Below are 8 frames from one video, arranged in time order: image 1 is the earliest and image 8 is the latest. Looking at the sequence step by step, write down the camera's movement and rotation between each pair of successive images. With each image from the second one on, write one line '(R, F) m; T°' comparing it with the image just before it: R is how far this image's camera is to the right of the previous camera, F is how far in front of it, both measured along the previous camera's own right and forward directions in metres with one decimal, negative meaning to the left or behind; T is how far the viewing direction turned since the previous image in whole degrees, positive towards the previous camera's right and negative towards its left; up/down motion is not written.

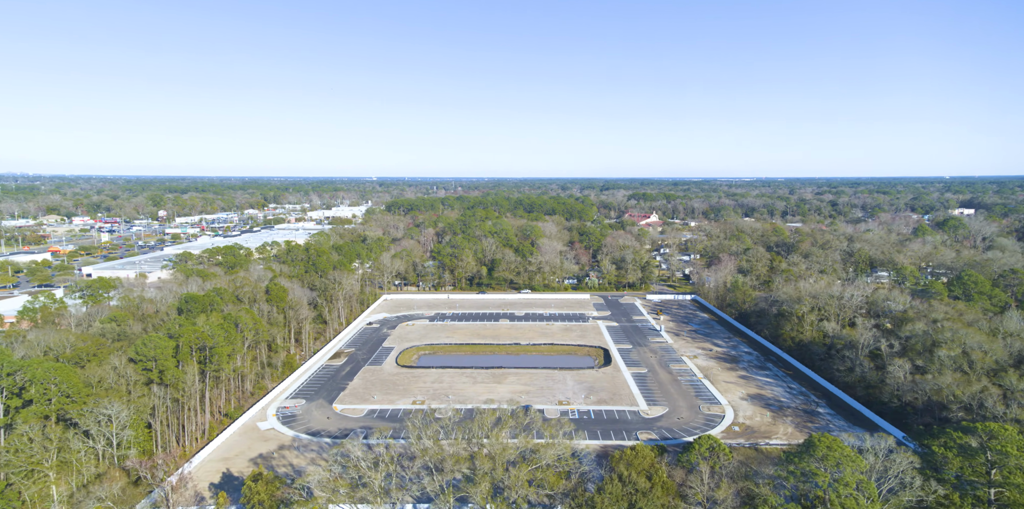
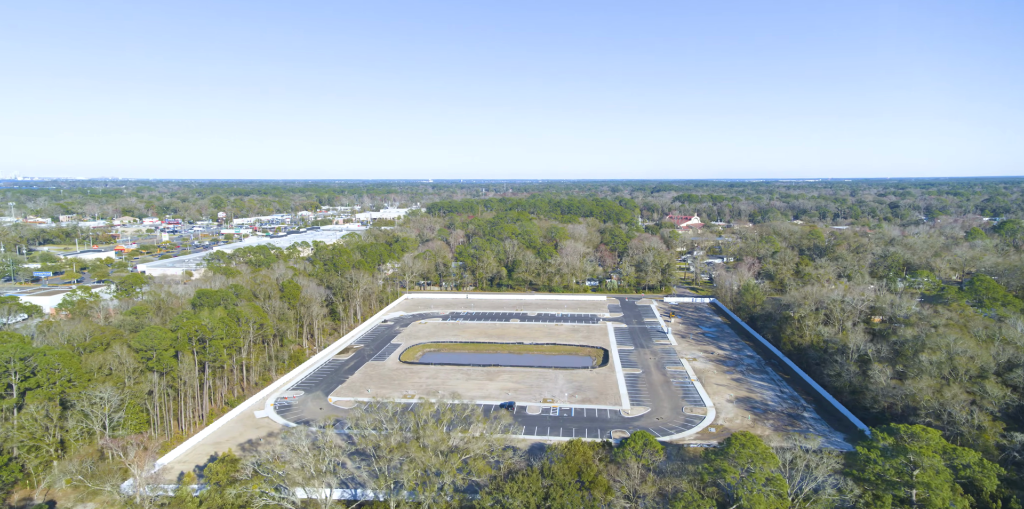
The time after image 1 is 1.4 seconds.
(+3.6, -0.7) m; -5°
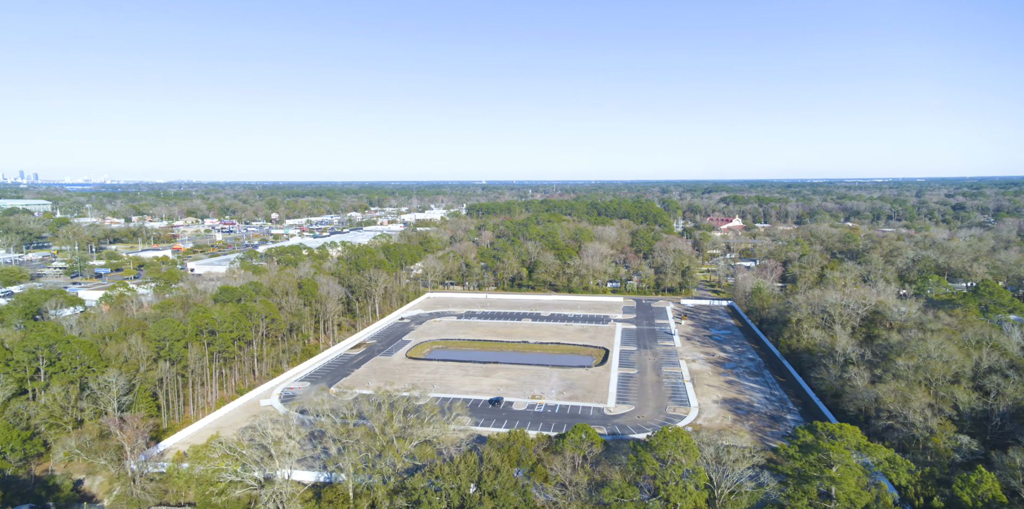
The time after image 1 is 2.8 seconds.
(+3.4, -1.1) m; -5°
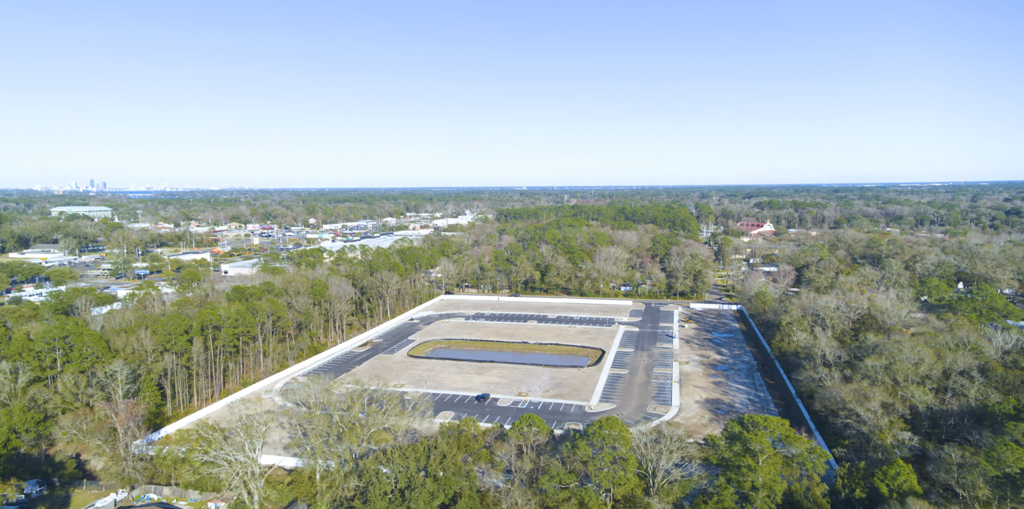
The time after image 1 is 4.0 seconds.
(+3.0, -1.1) m; -4°
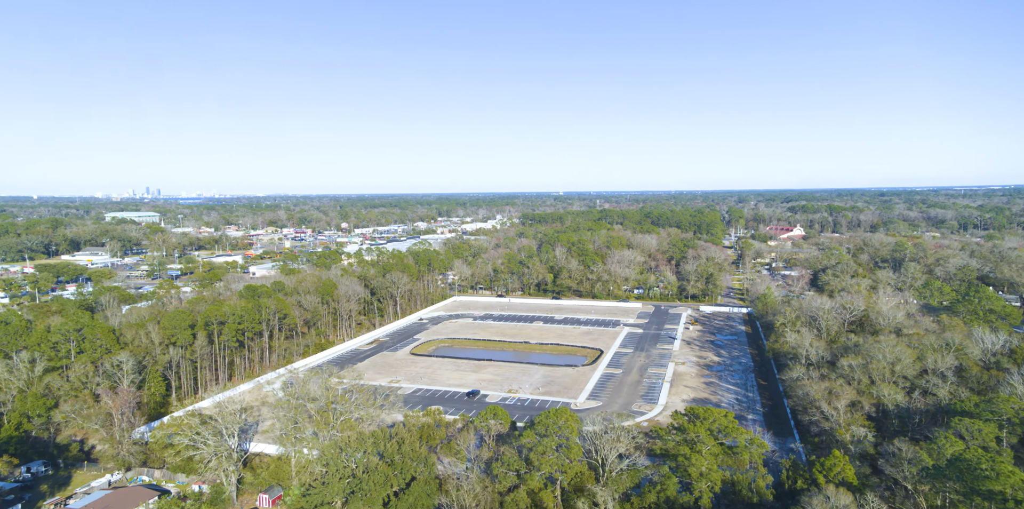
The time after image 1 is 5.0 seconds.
(+2.6, -0.7) m; -3°
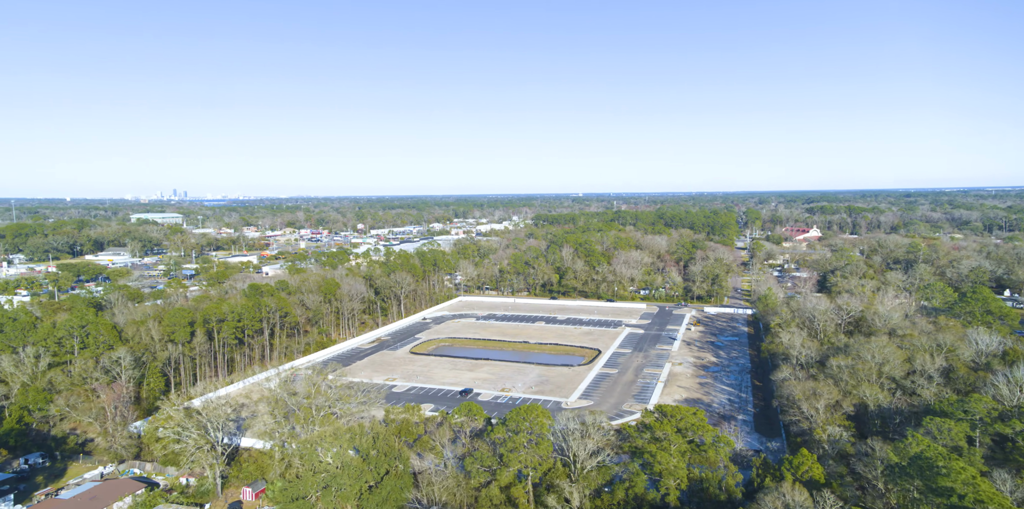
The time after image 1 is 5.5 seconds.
(+1.5, -0.2) m; -2°
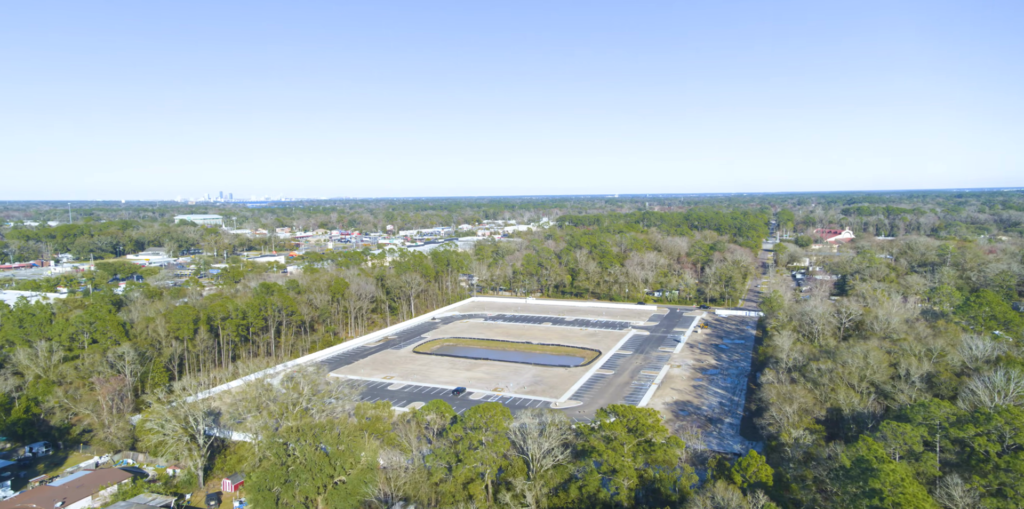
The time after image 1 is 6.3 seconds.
(+2.4, -0.2) m; -3°
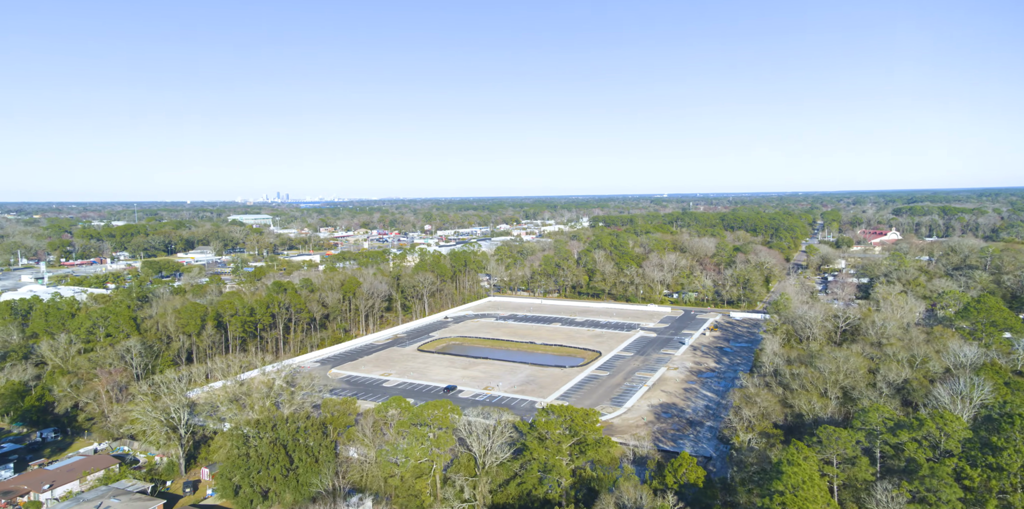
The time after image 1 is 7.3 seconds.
(+3.2, -0.2) m; -4°
